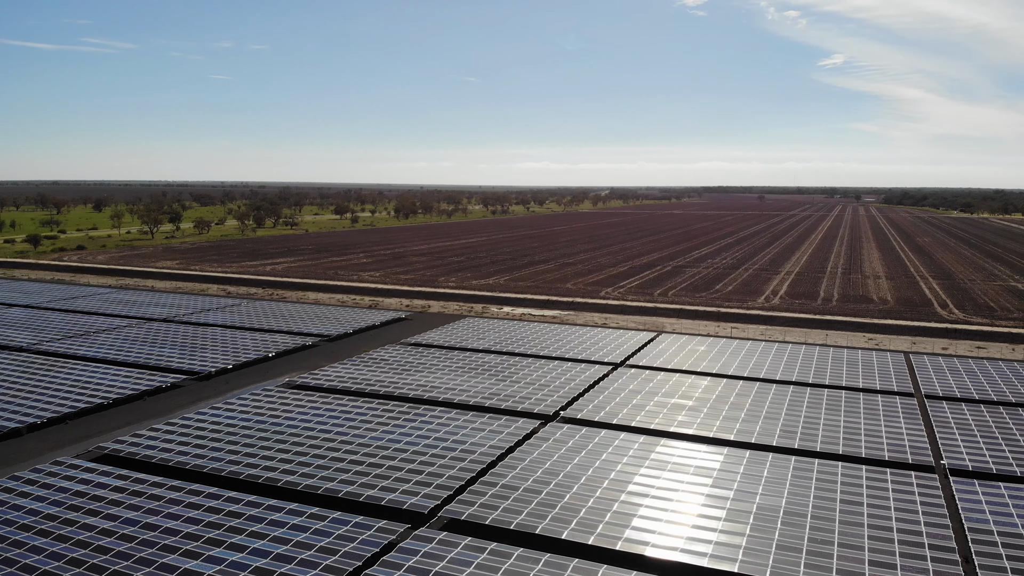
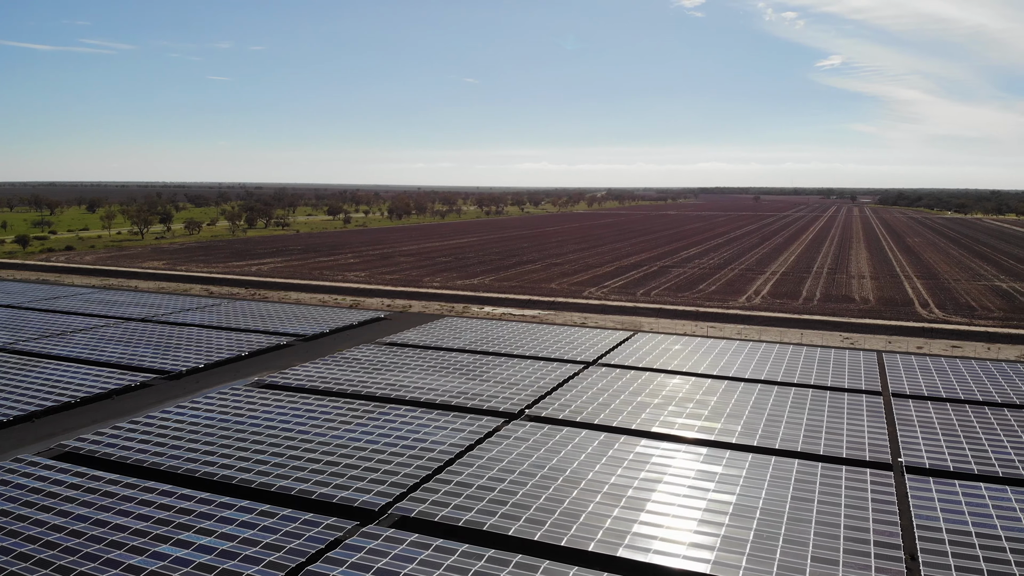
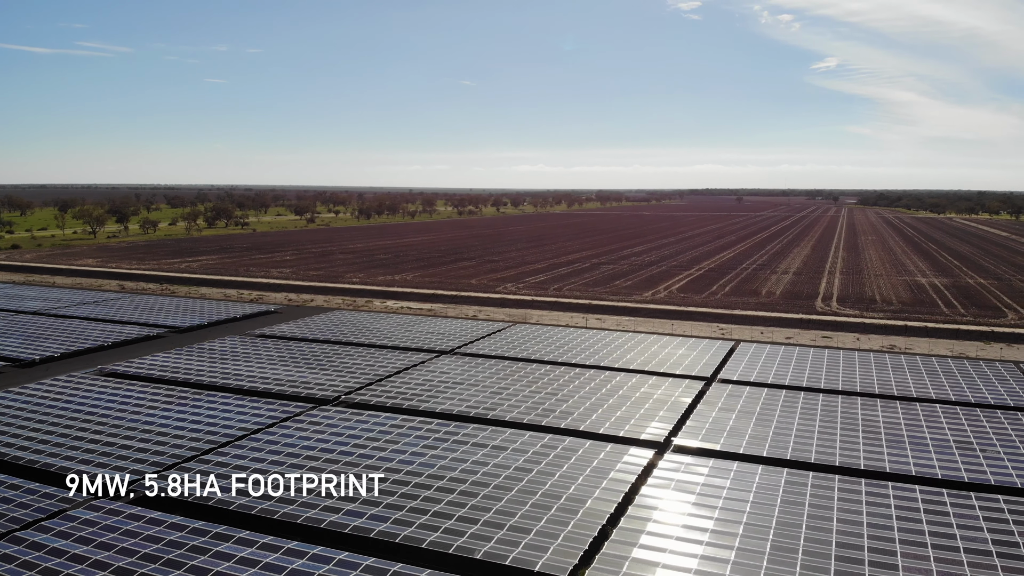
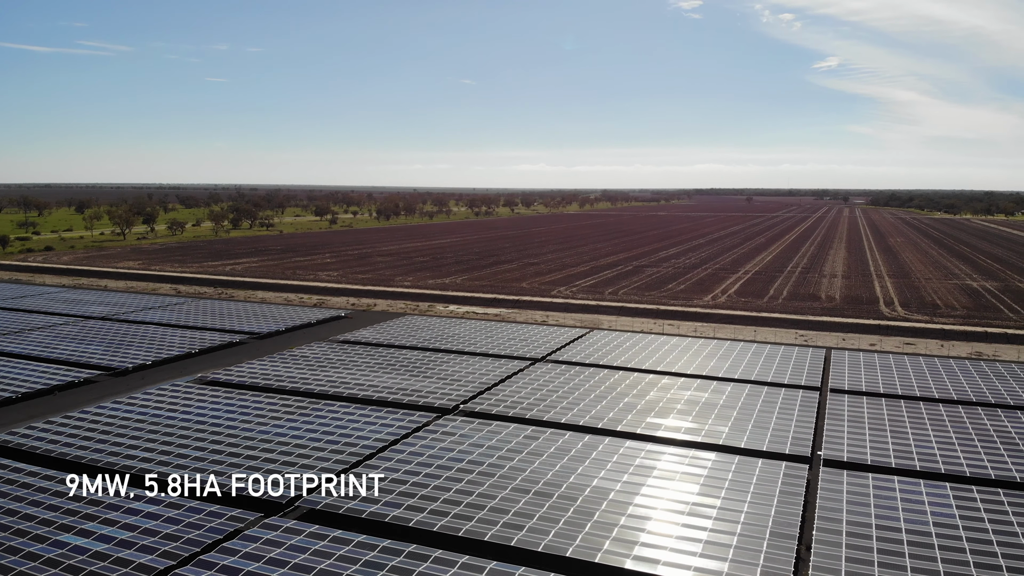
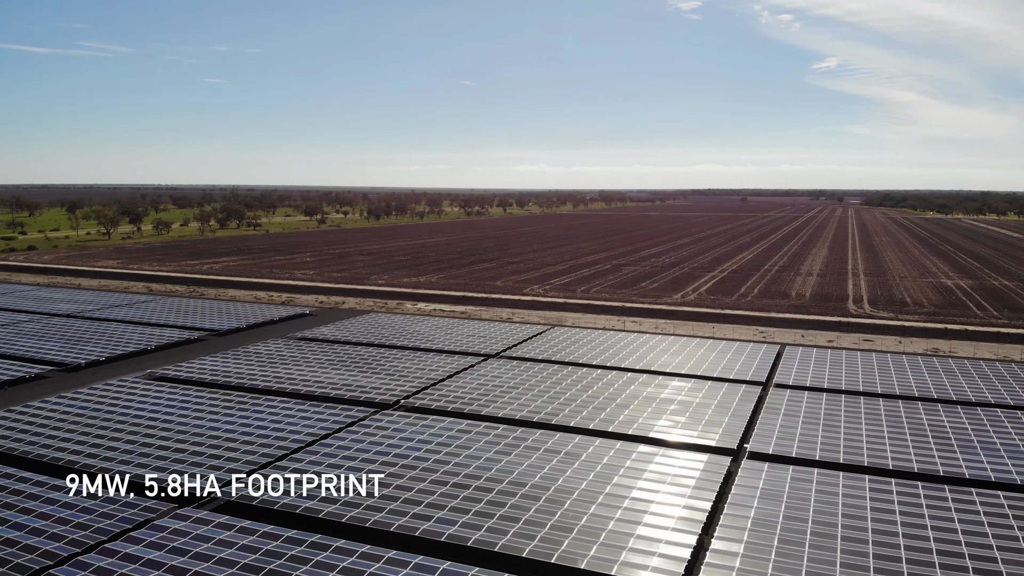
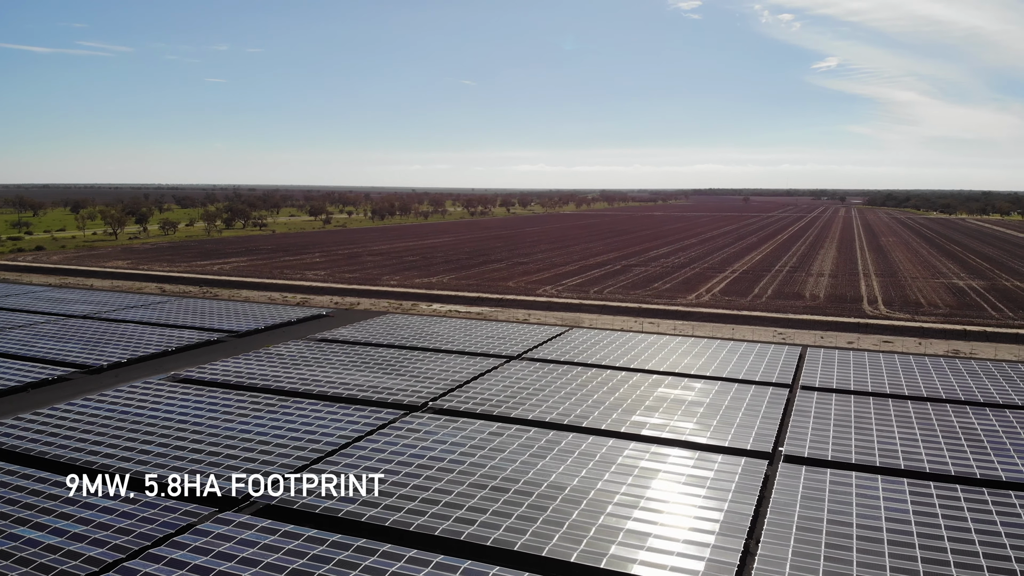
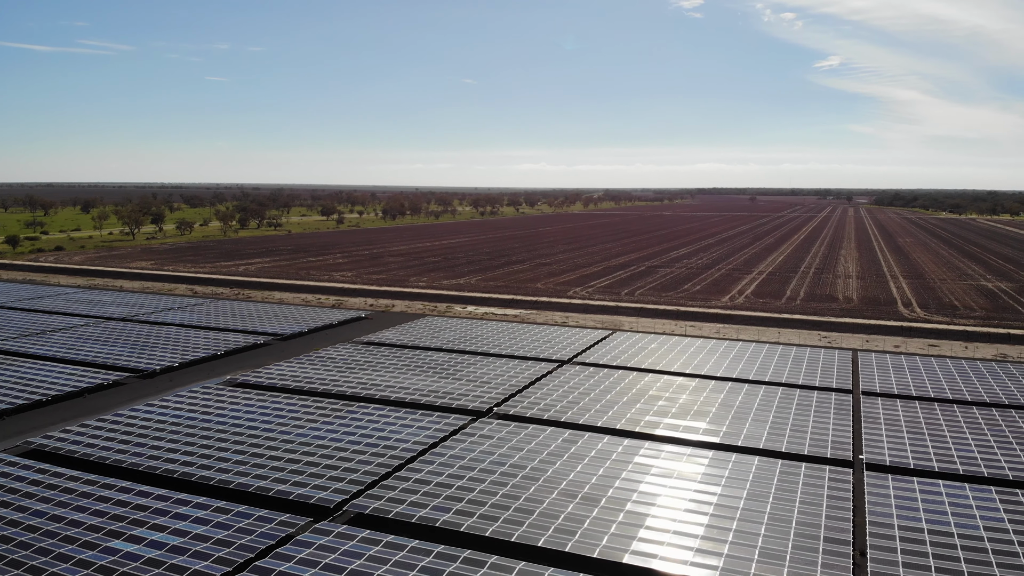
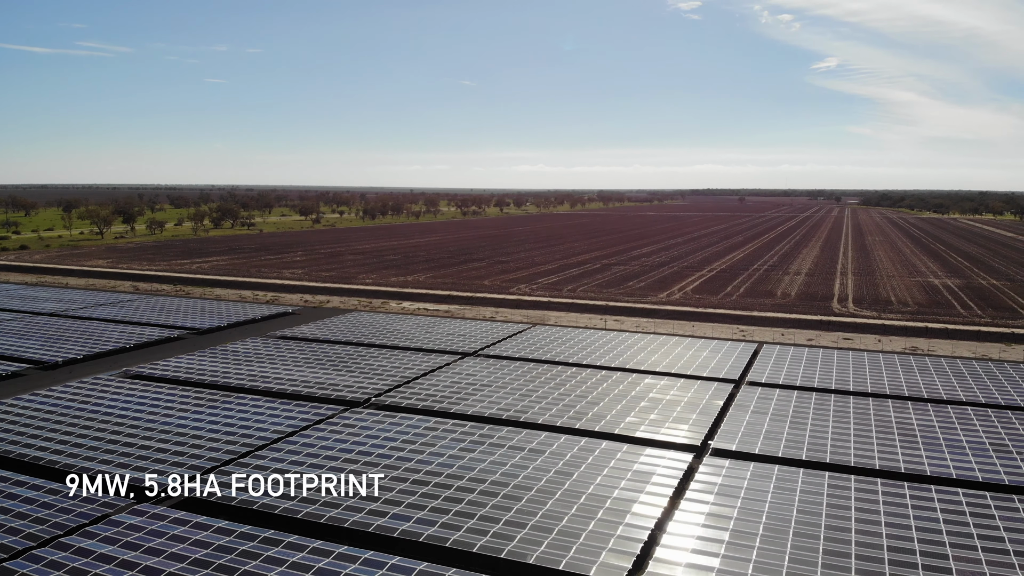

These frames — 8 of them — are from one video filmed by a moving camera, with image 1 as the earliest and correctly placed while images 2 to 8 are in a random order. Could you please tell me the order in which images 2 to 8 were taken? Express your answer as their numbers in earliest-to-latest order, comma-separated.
2, 7, 4, 6, 5, 8, 3
